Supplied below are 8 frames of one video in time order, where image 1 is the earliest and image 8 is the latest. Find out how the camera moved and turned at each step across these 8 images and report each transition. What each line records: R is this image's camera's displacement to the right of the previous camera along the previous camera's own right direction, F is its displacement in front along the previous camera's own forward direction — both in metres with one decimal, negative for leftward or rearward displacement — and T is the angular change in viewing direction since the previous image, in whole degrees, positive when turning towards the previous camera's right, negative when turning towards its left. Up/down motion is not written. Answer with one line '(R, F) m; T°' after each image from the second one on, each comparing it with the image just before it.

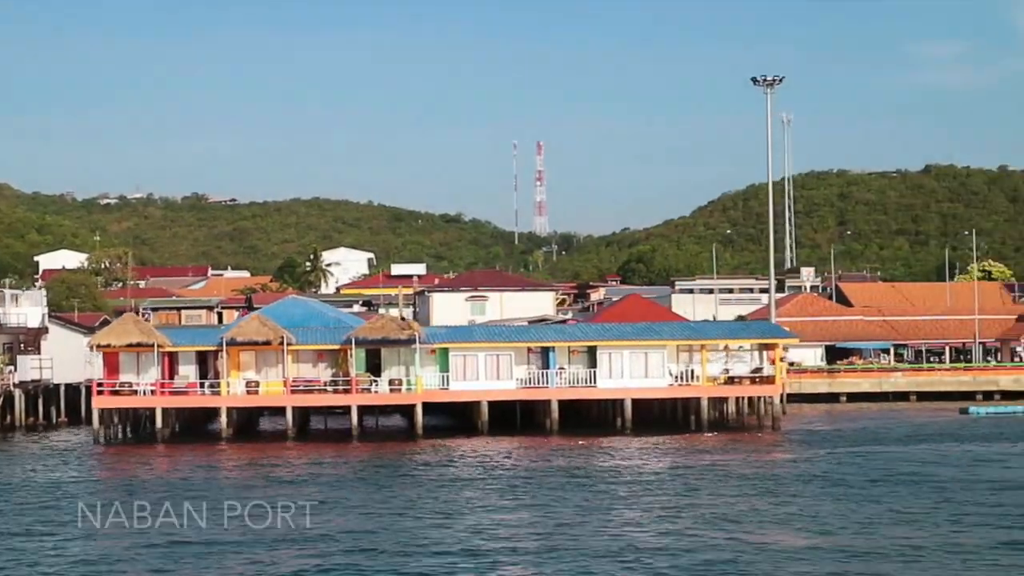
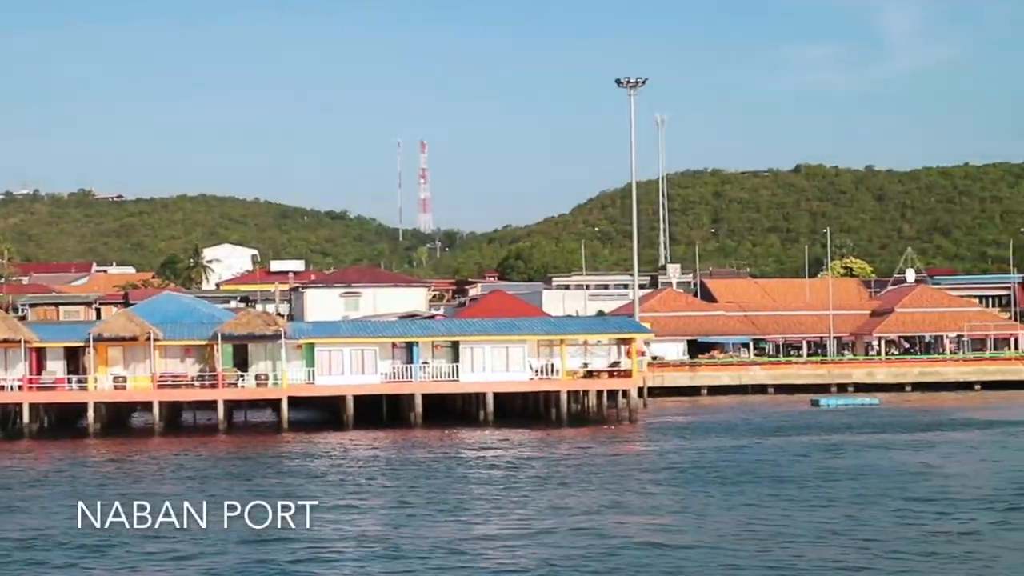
(+3.7, -1.0) m; +2°
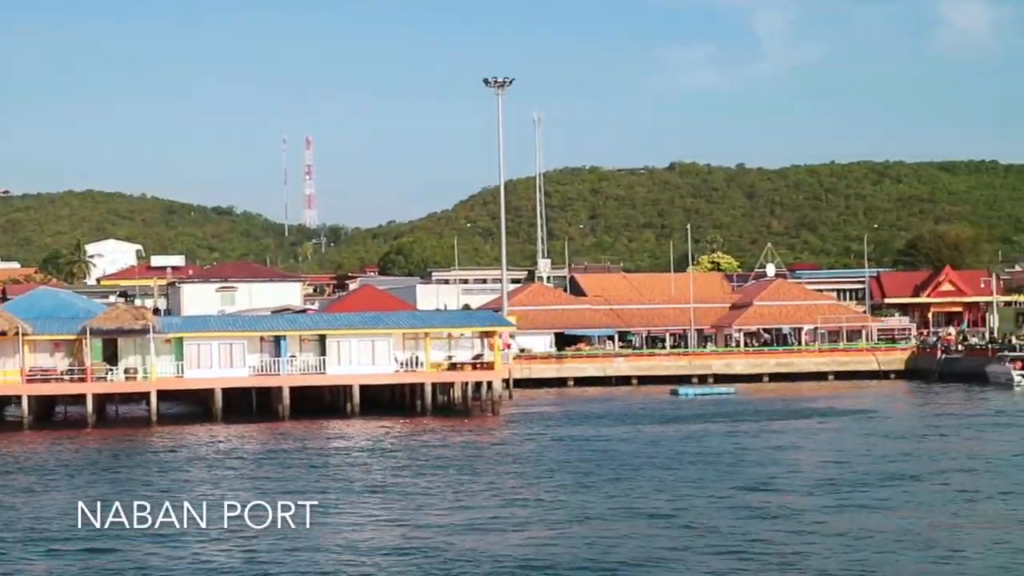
(+3.6, -1.4) m; +3°
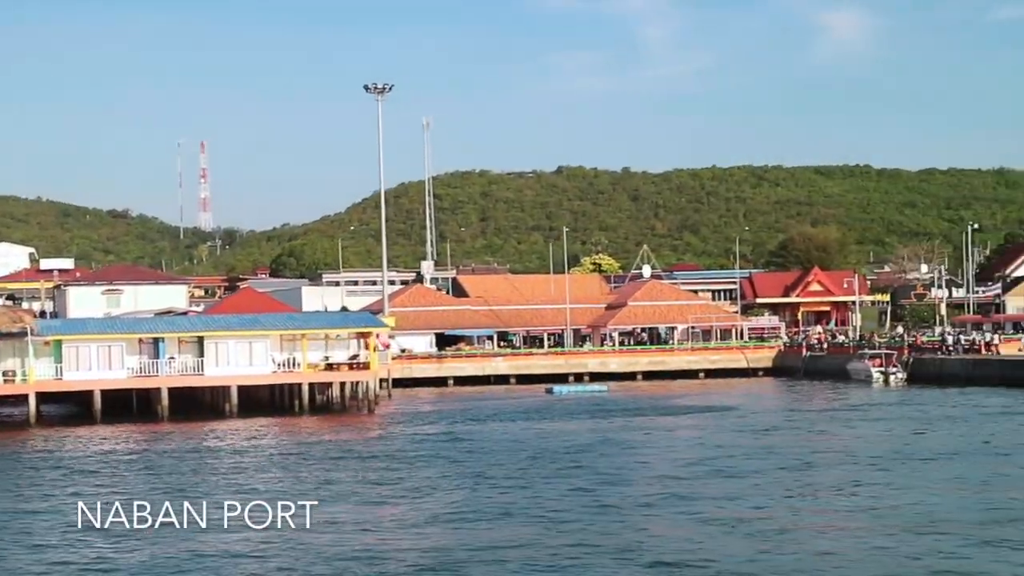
(+3.6, -1.4) m; +2°
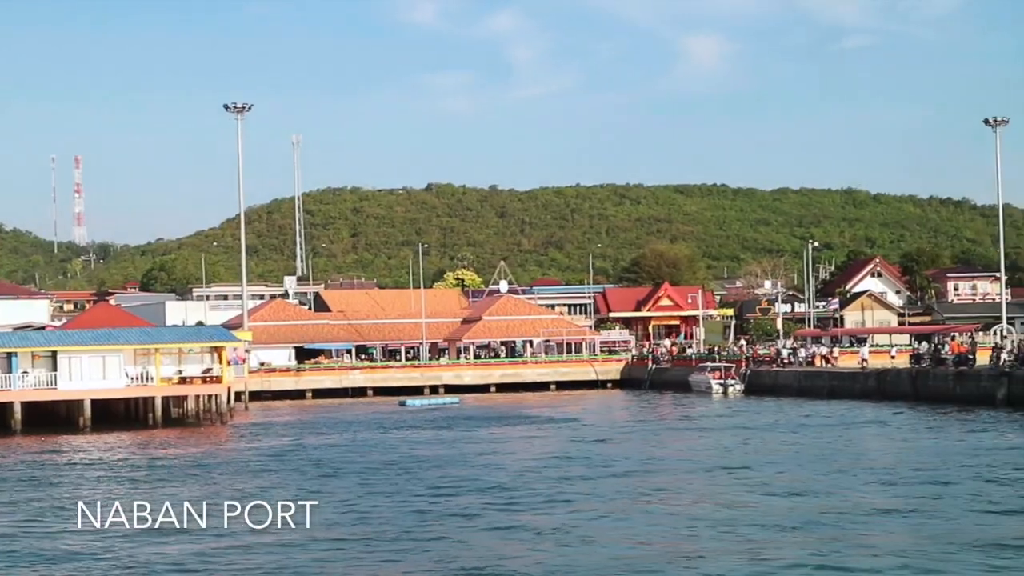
(+4.6, -1.8) m; +3°
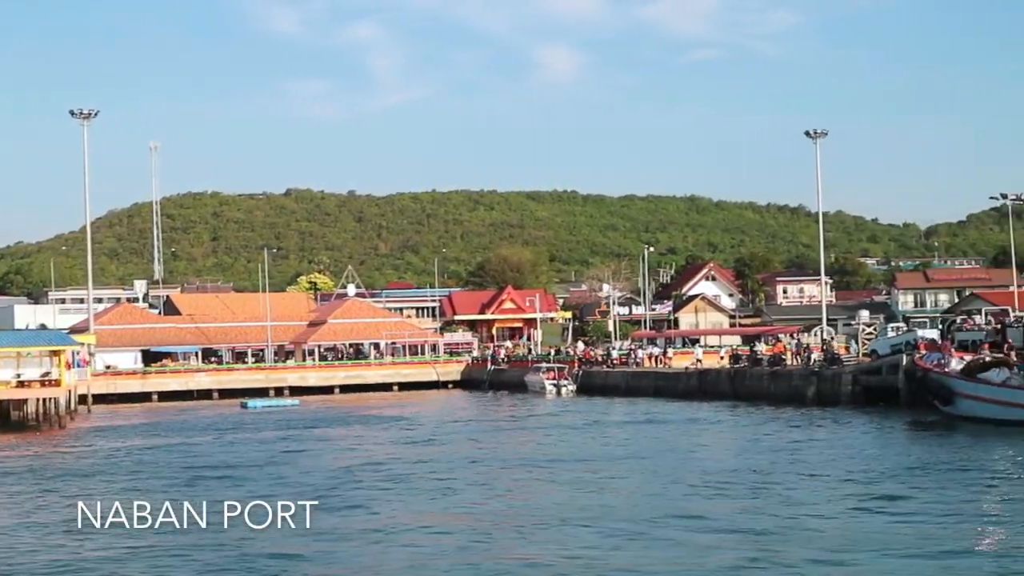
(+5.2, -2.0) m; +3°
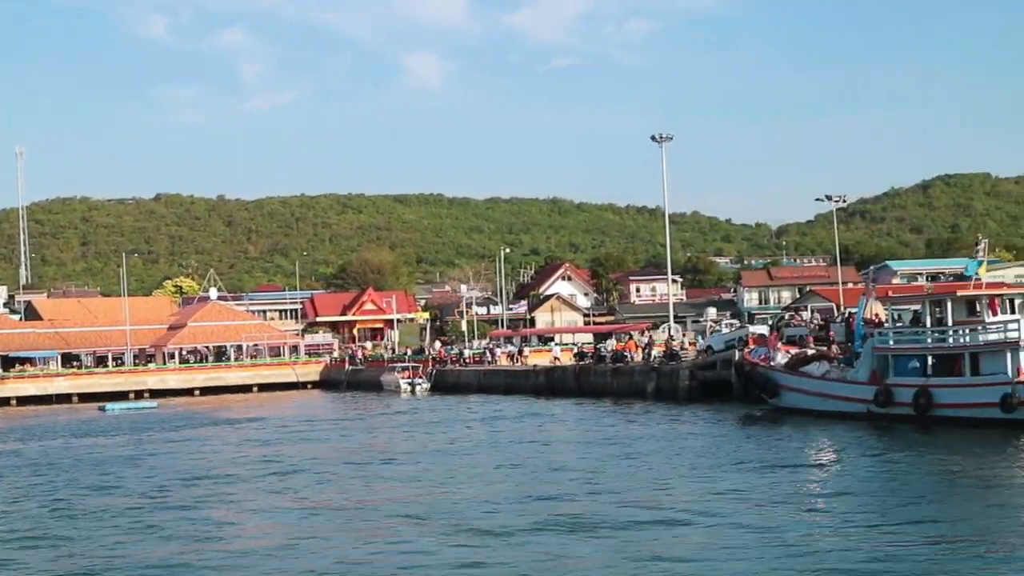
(+4.6, -1.7) m; +3°
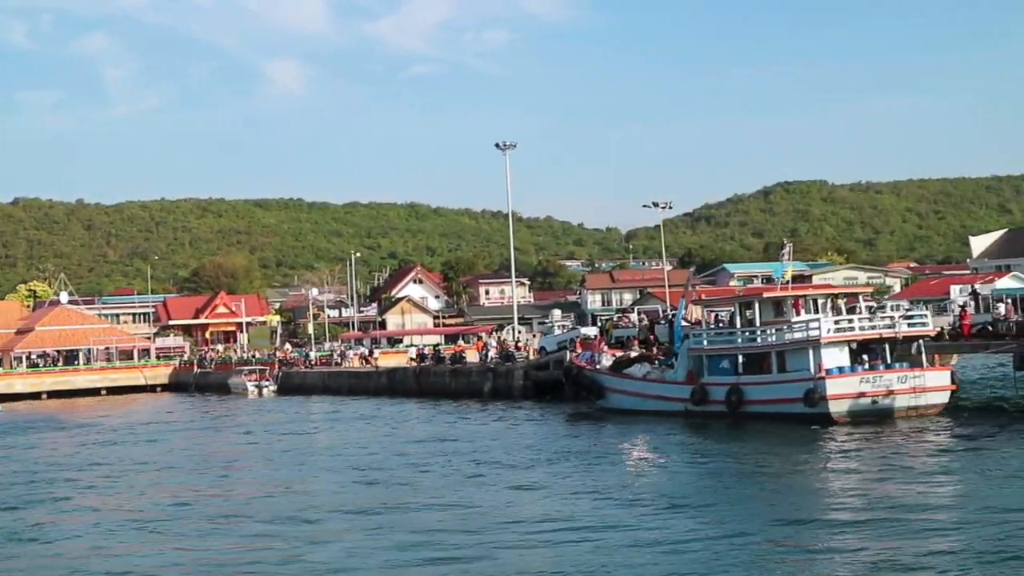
(+4.8, -1.7) m; +3°
